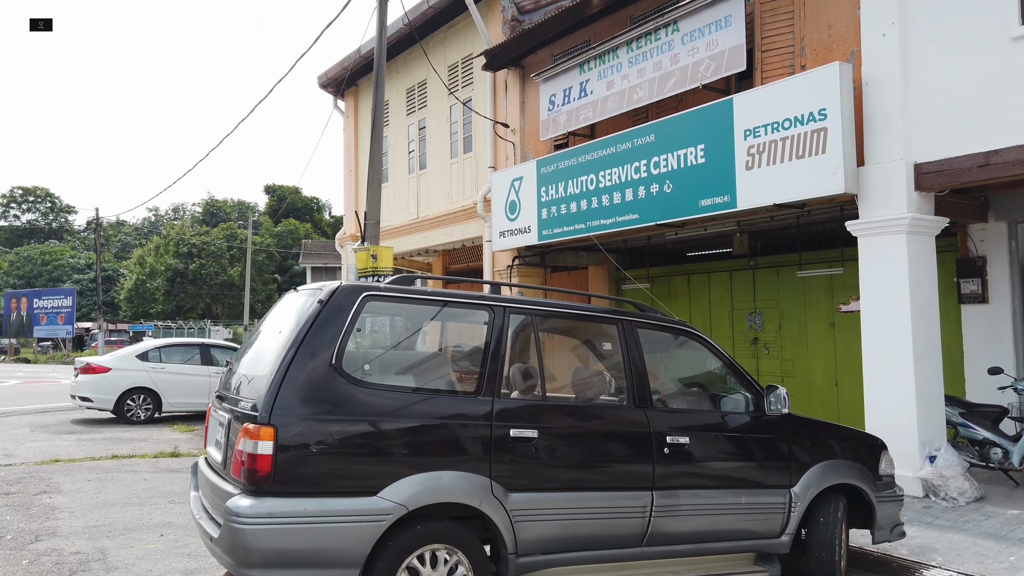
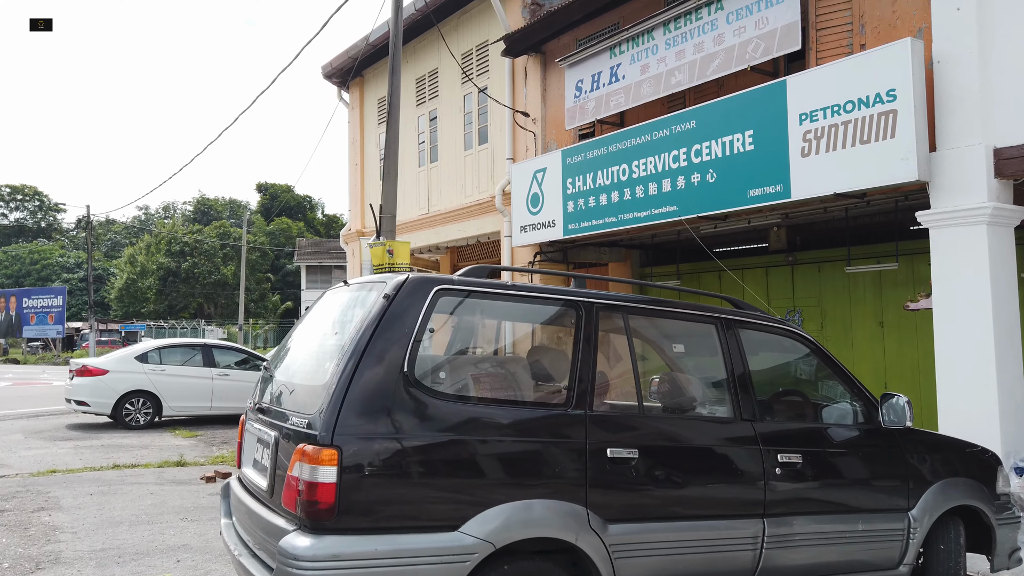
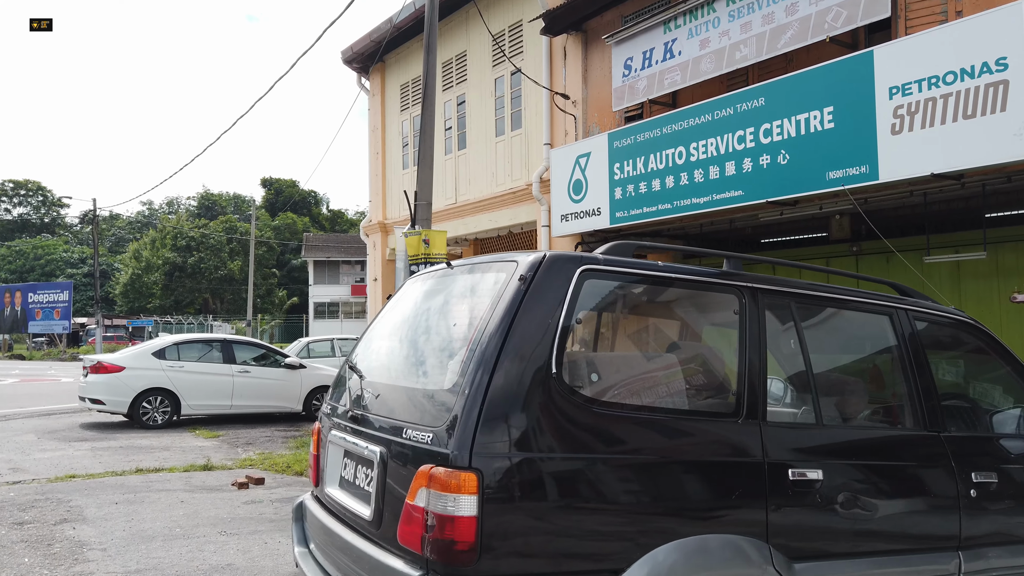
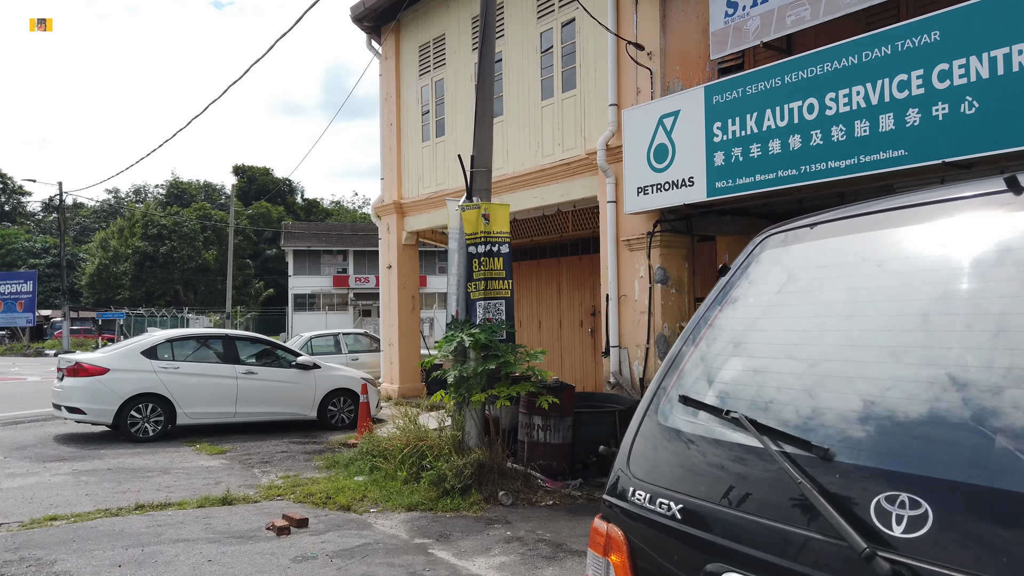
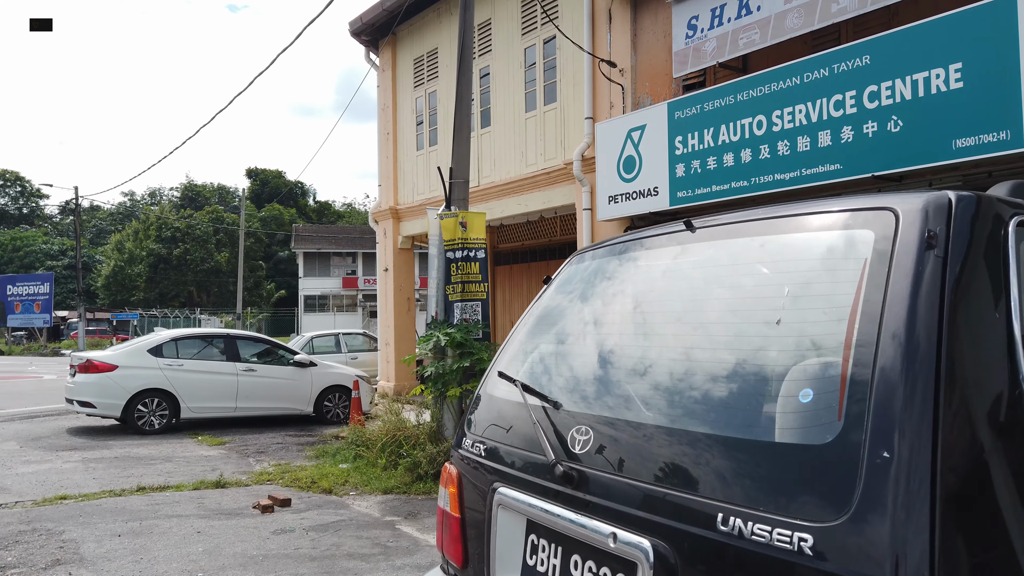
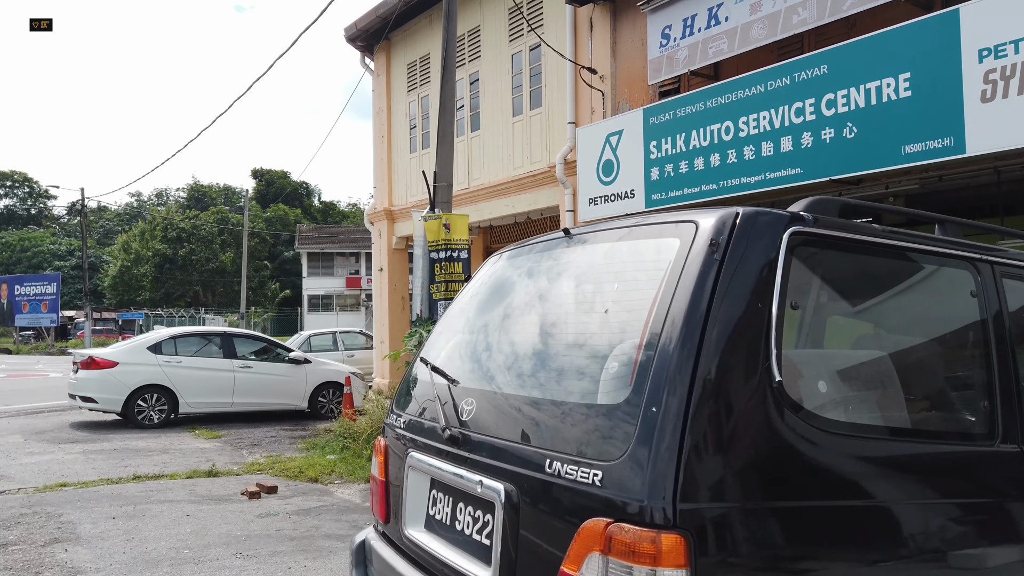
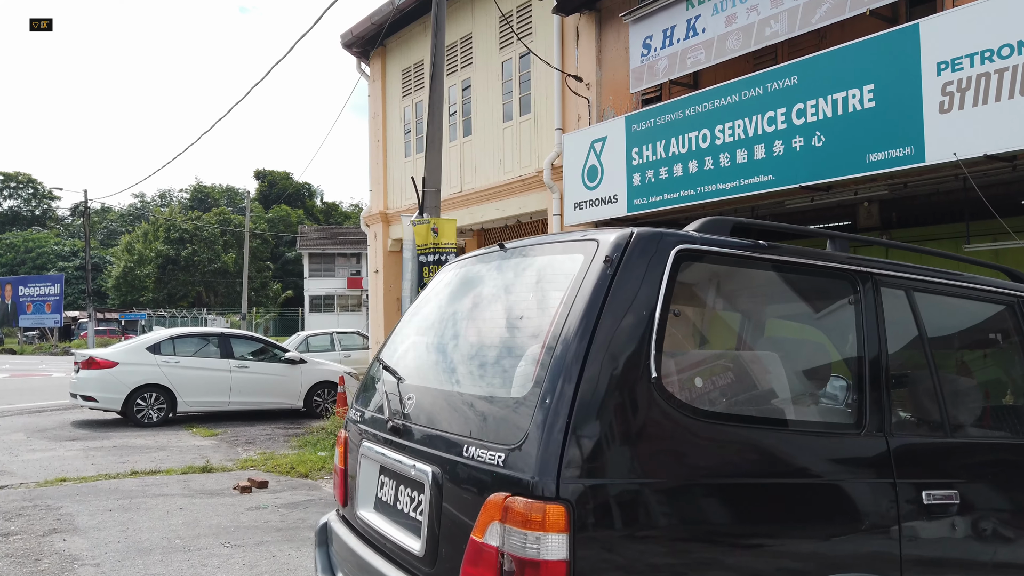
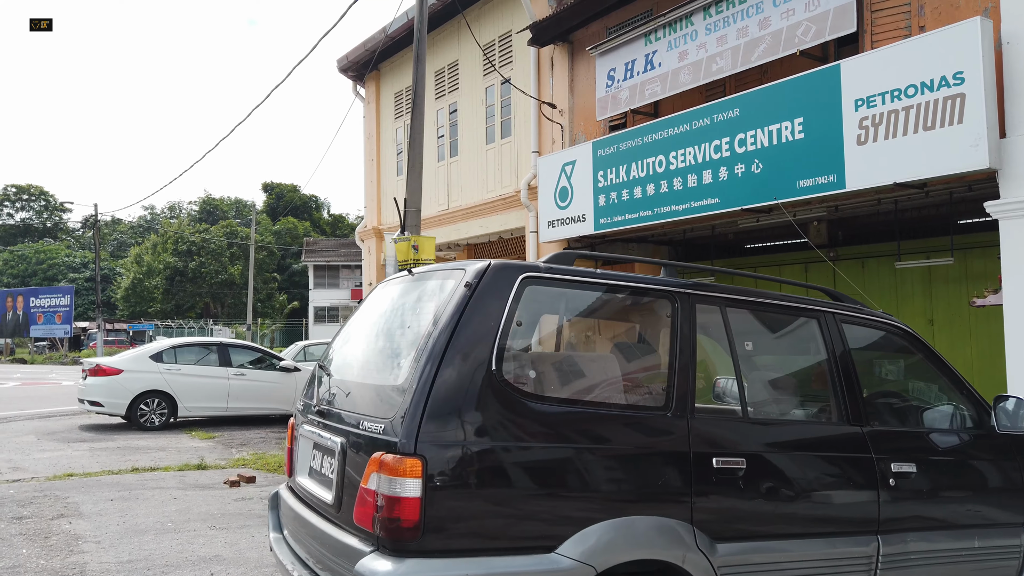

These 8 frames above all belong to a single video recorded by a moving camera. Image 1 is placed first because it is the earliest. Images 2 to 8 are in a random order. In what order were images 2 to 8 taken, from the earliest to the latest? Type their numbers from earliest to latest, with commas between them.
2, 8, 3, 7, 6, 5, 4
